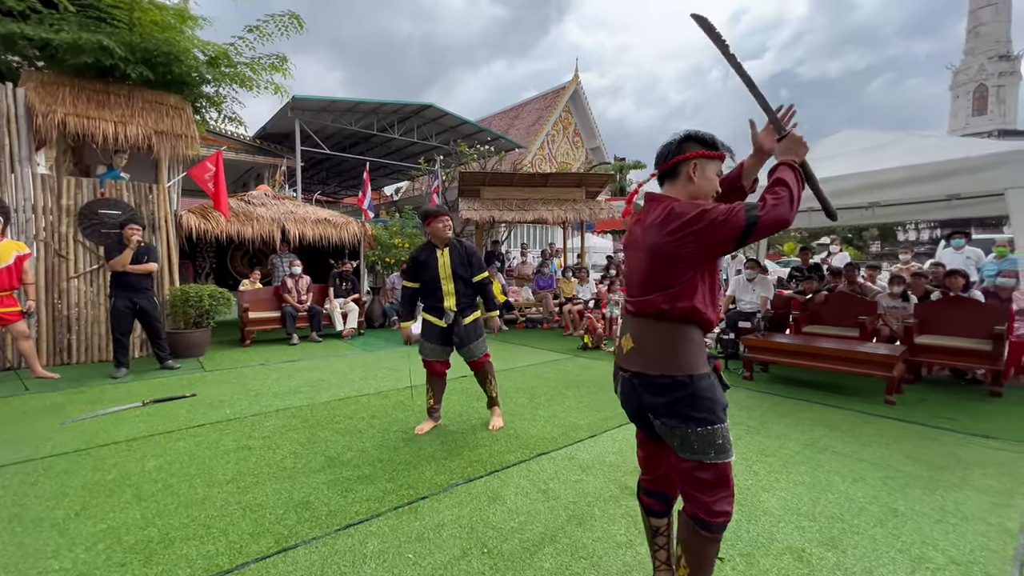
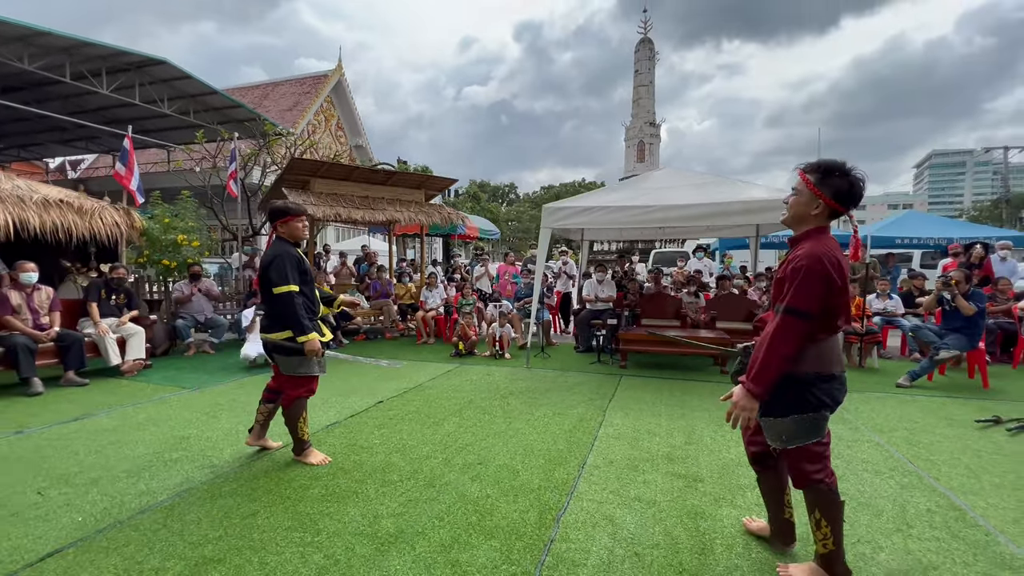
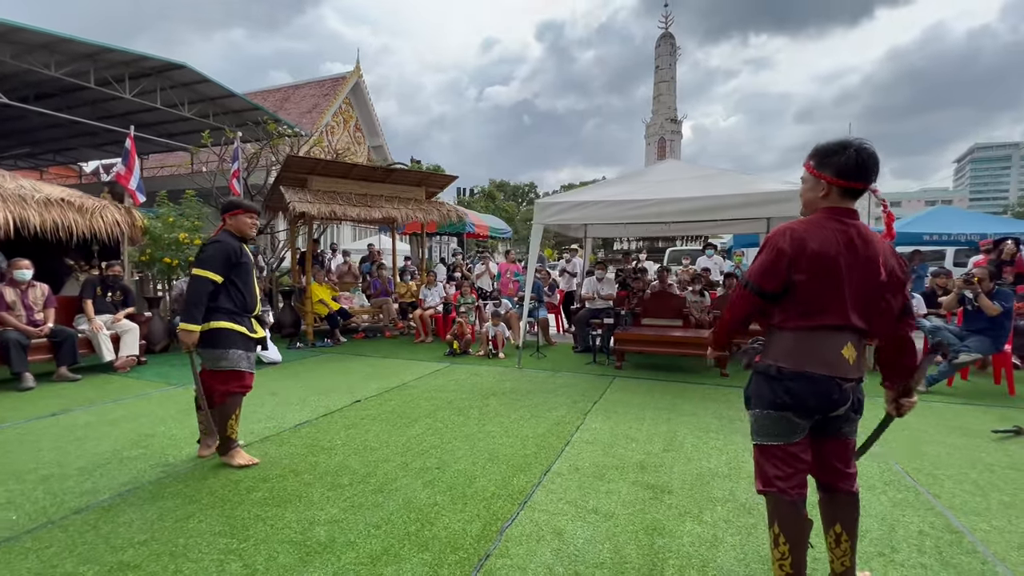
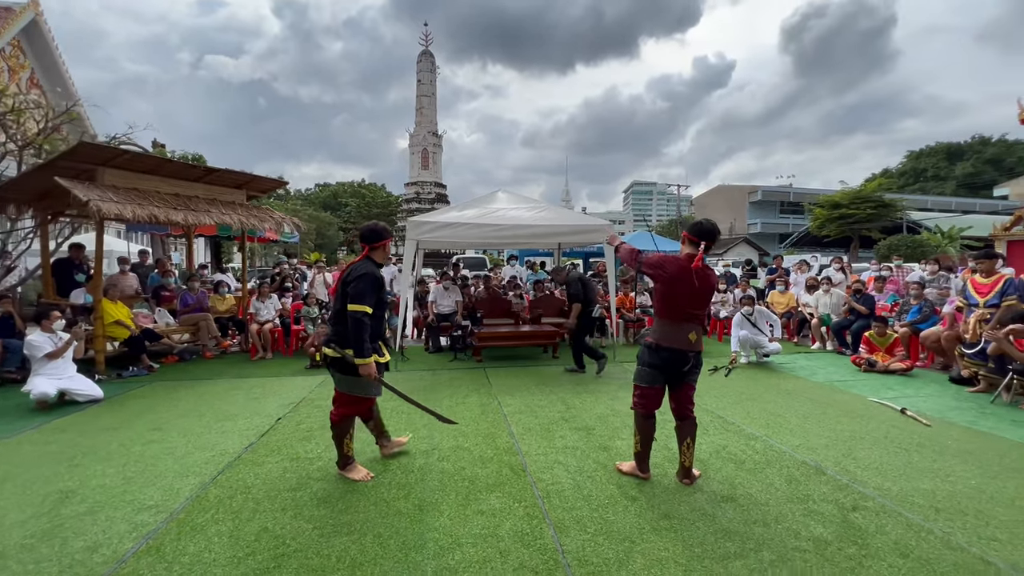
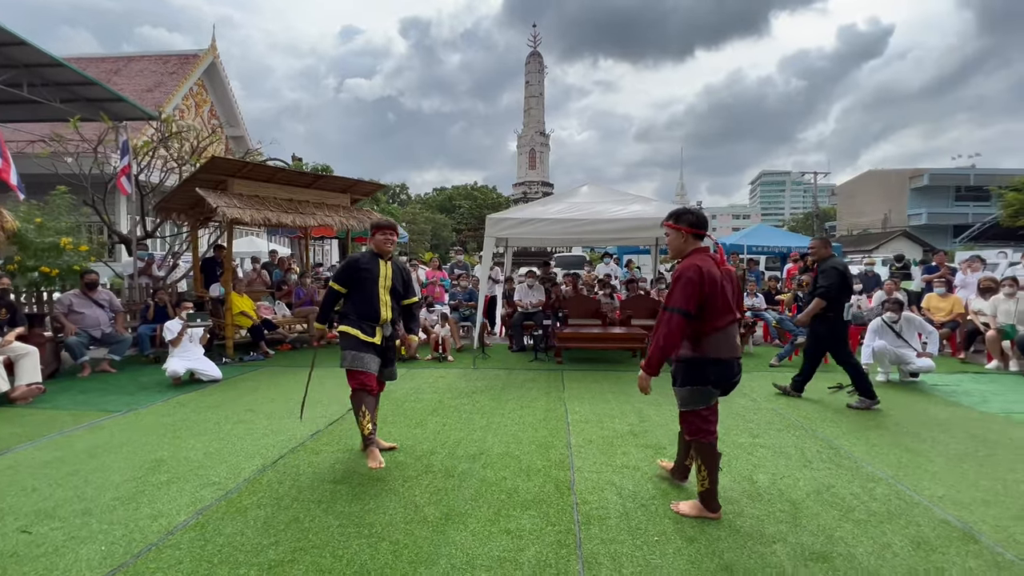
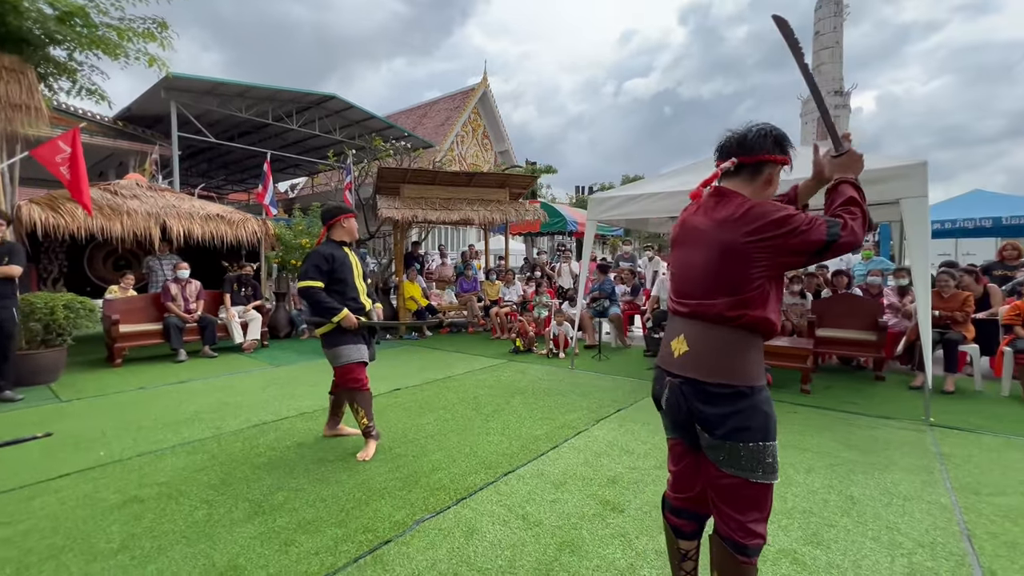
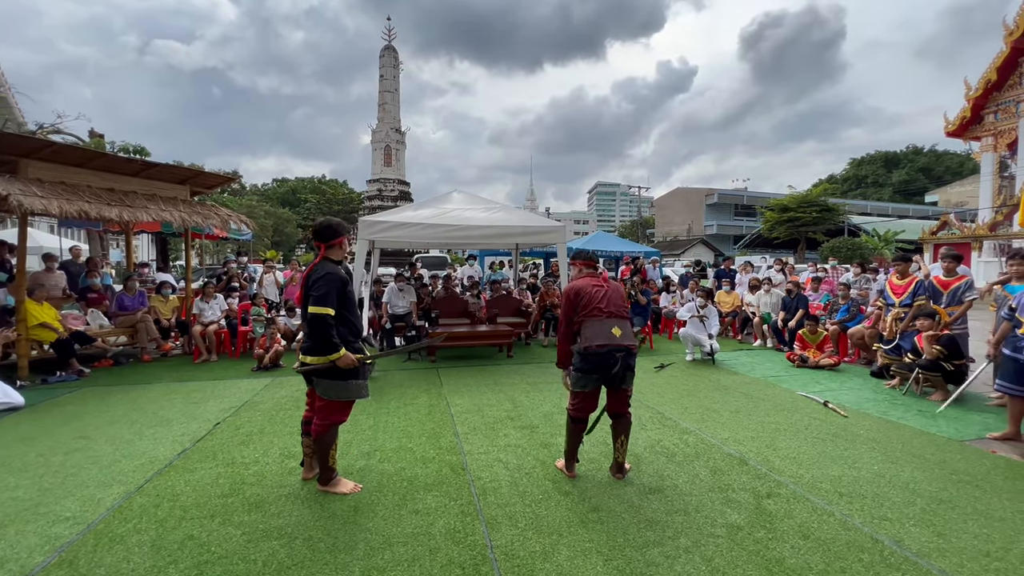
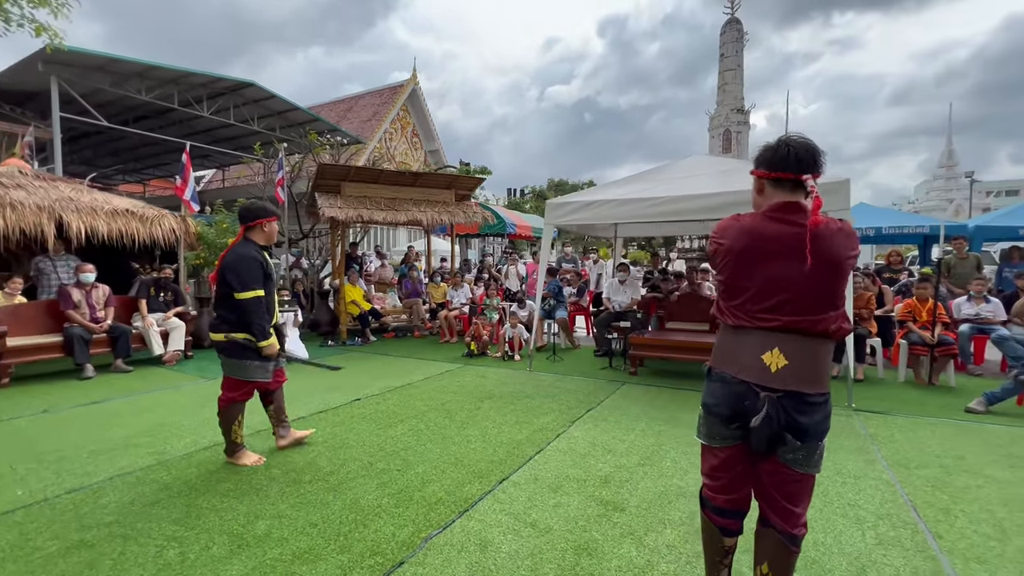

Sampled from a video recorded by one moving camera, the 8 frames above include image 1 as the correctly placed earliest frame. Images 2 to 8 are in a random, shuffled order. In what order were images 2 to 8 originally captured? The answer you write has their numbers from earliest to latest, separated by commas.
6, 8, 3, 2, 5, 4, 7
